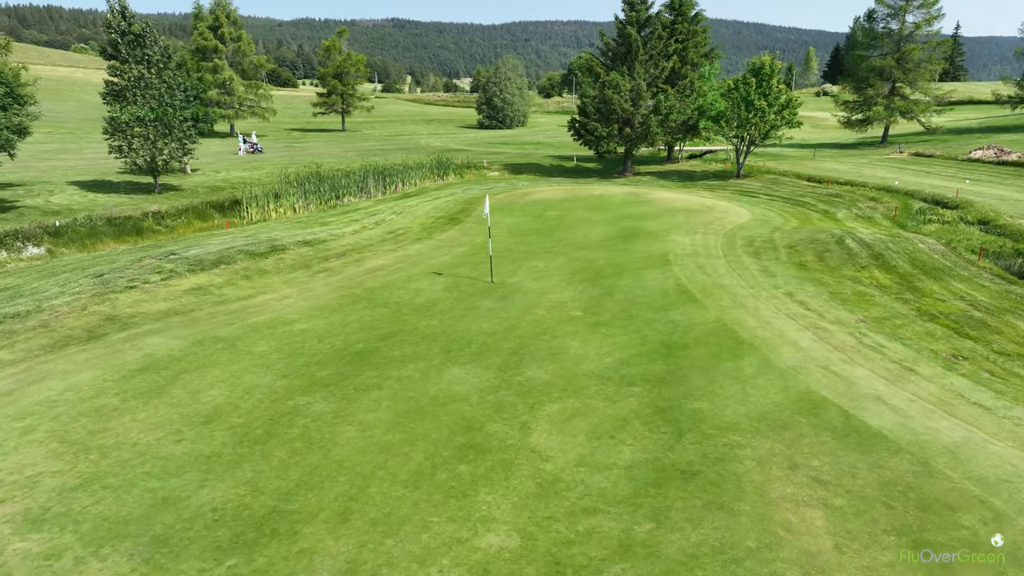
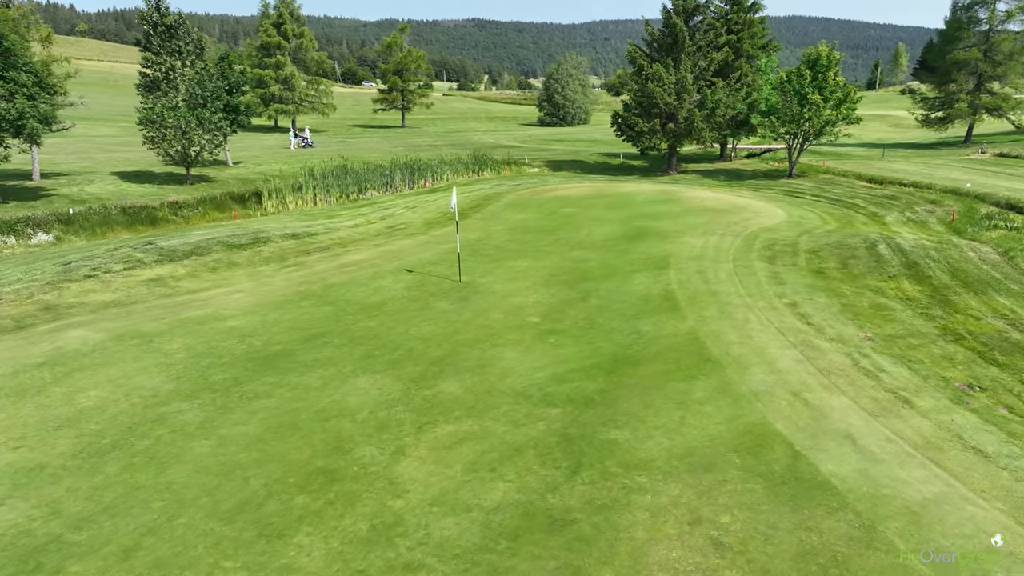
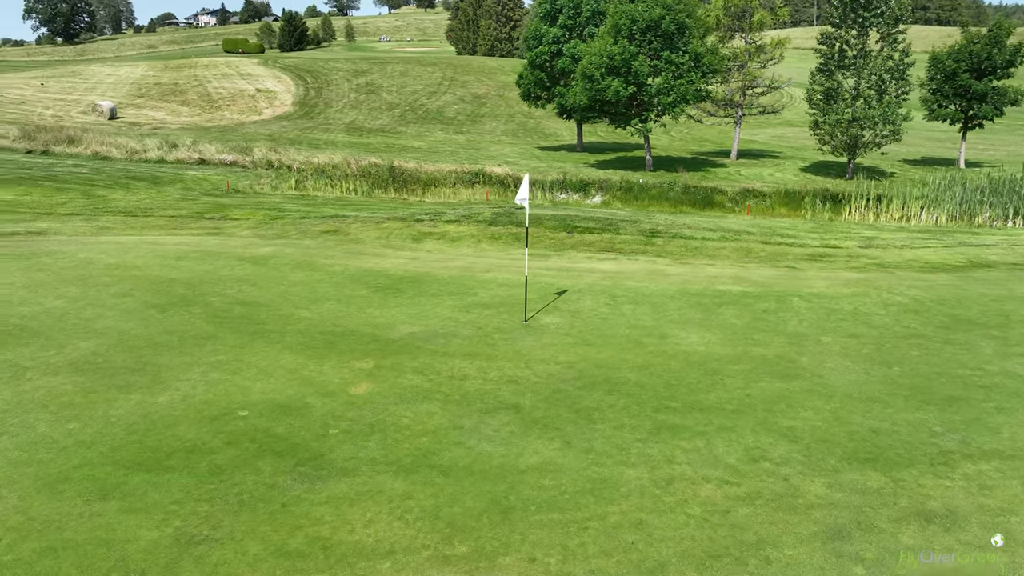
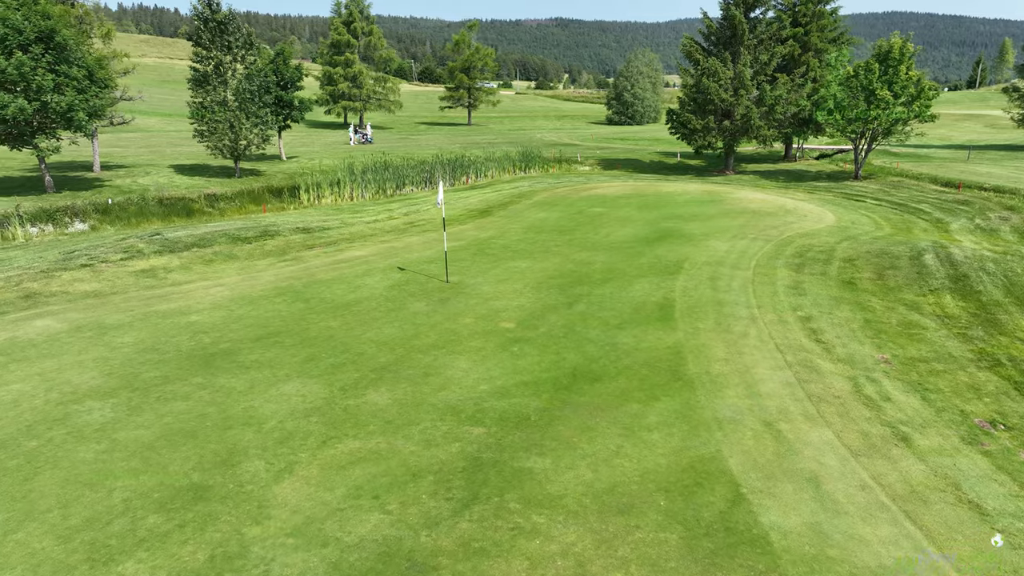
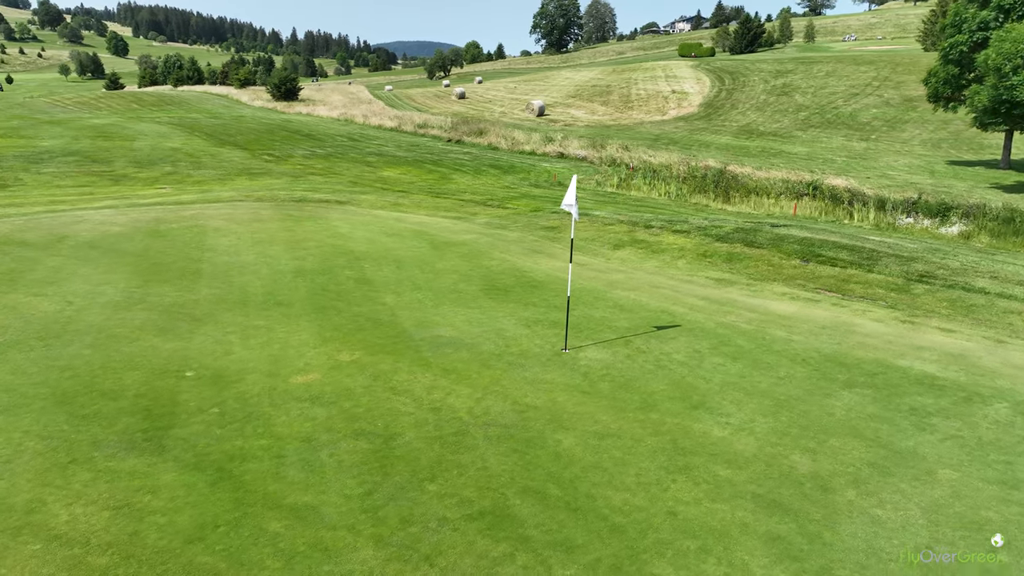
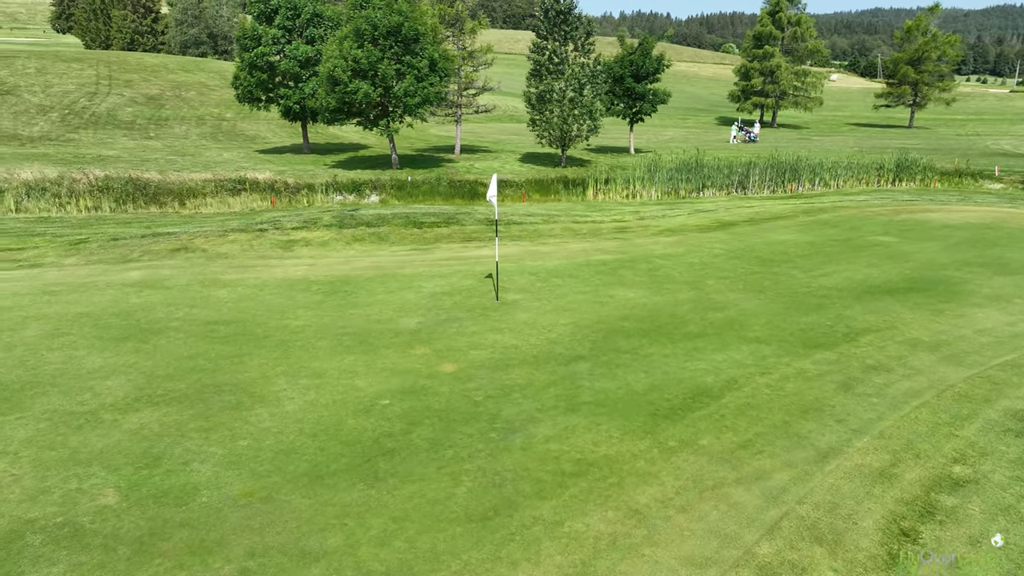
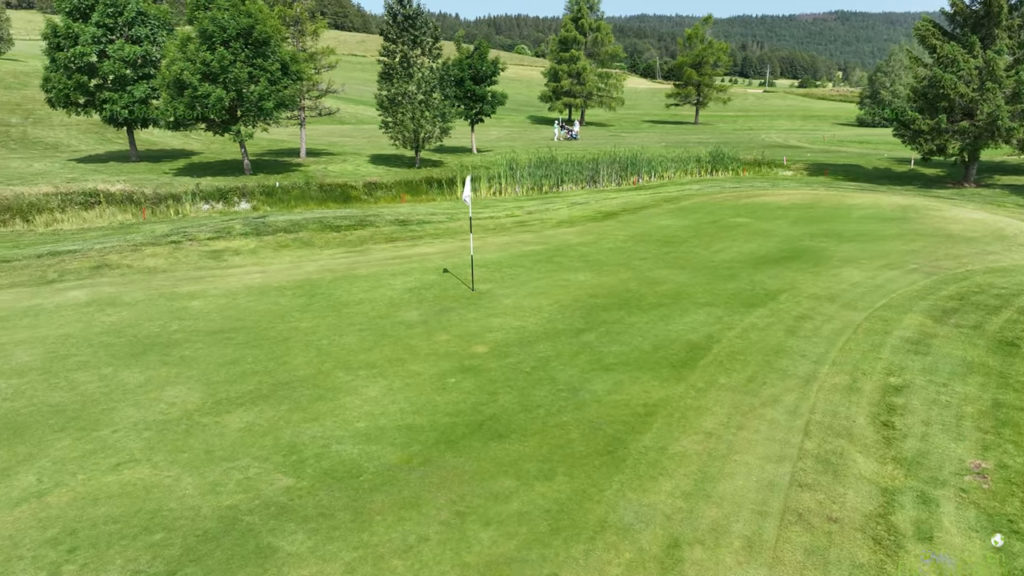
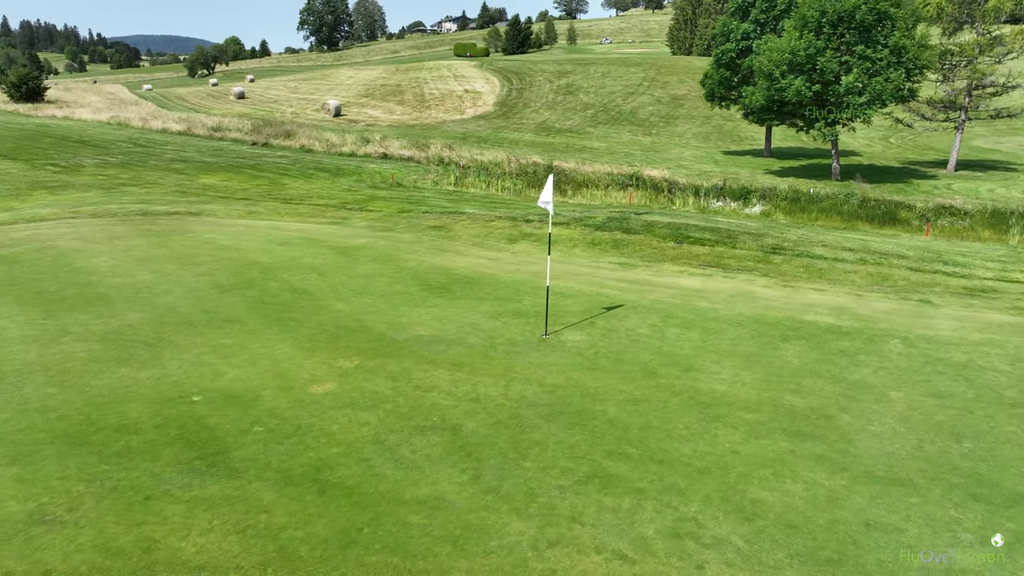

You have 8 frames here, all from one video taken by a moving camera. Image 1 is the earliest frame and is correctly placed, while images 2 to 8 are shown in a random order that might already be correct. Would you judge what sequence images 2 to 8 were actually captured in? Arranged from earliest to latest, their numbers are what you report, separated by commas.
2, 4, 7, 6, 3, 8, 5
